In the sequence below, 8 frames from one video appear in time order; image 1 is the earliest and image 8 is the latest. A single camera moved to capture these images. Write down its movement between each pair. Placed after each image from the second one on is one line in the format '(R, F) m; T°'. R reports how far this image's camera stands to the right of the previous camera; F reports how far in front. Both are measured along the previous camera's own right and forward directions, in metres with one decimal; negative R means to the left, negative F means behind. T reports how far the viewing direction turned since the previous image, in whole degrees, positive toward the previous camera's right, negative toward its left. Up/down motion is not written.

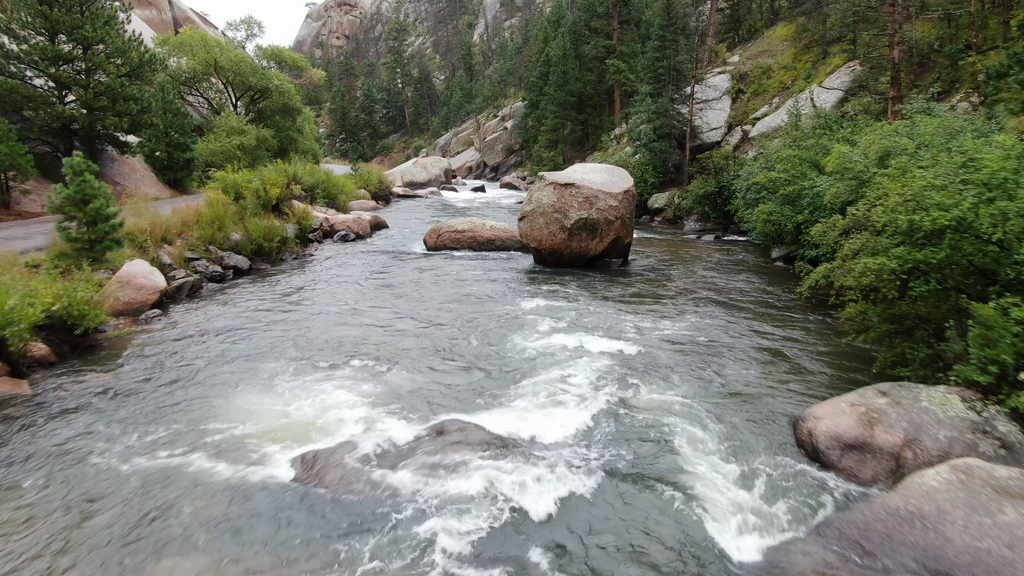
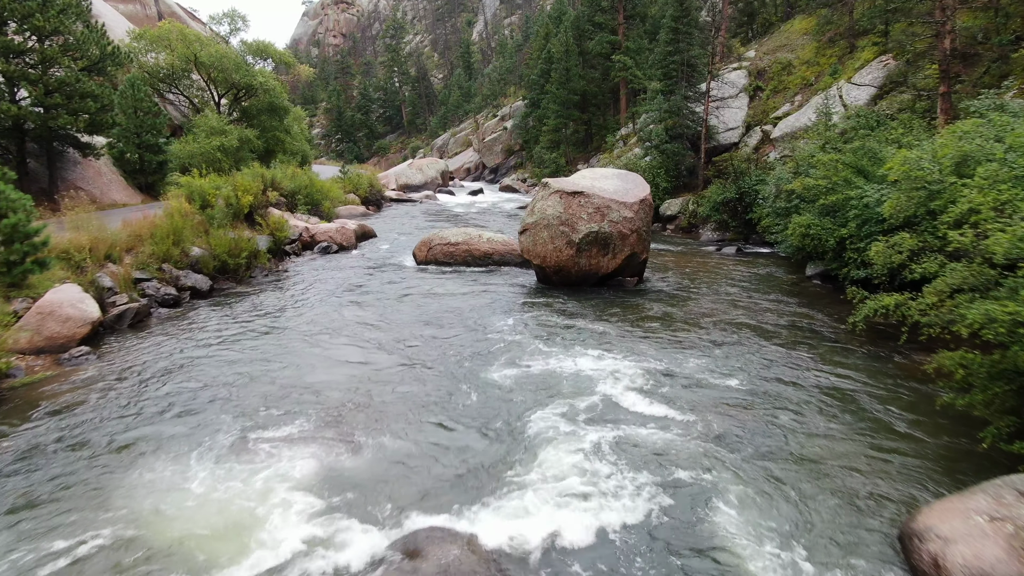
(0.0, +2.0) m; 0°
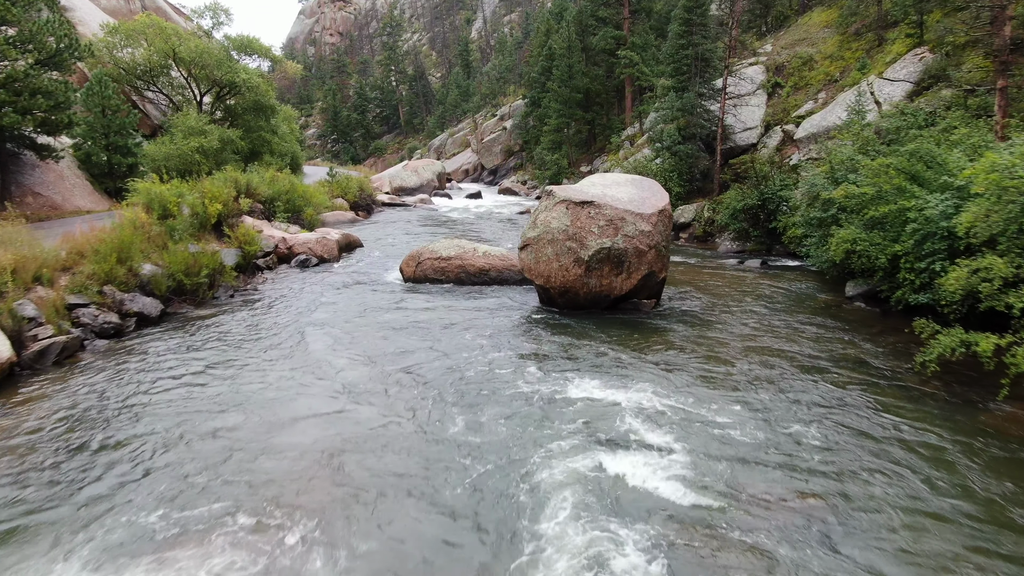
(0.0, +1.8) m; 0°
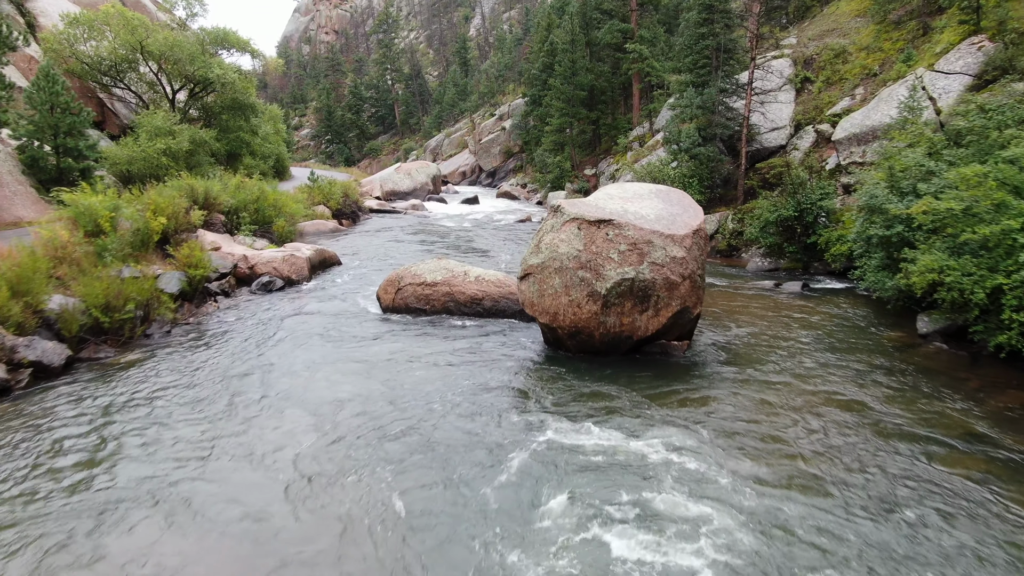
(0.0, +2.4) m; 0°
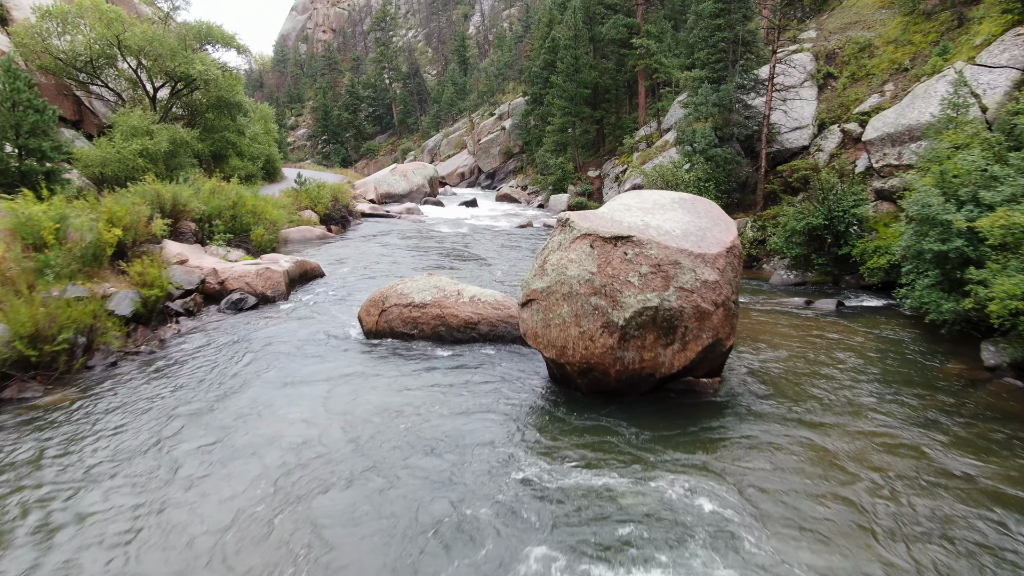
(0.0, +1.5) m; 0°
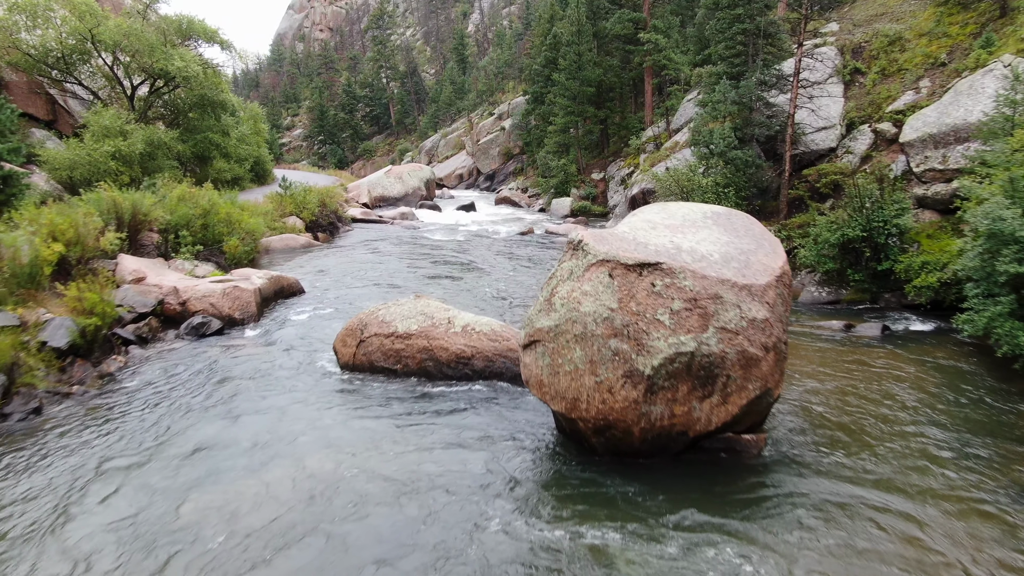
(0.0, +1.5) m; 0°
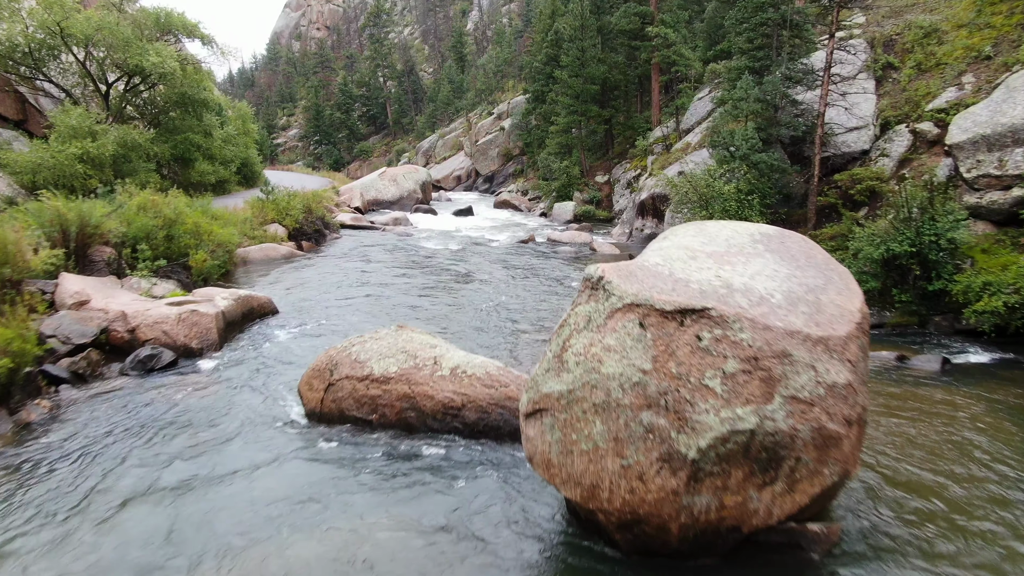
(0.0, +1.5) m; 0°
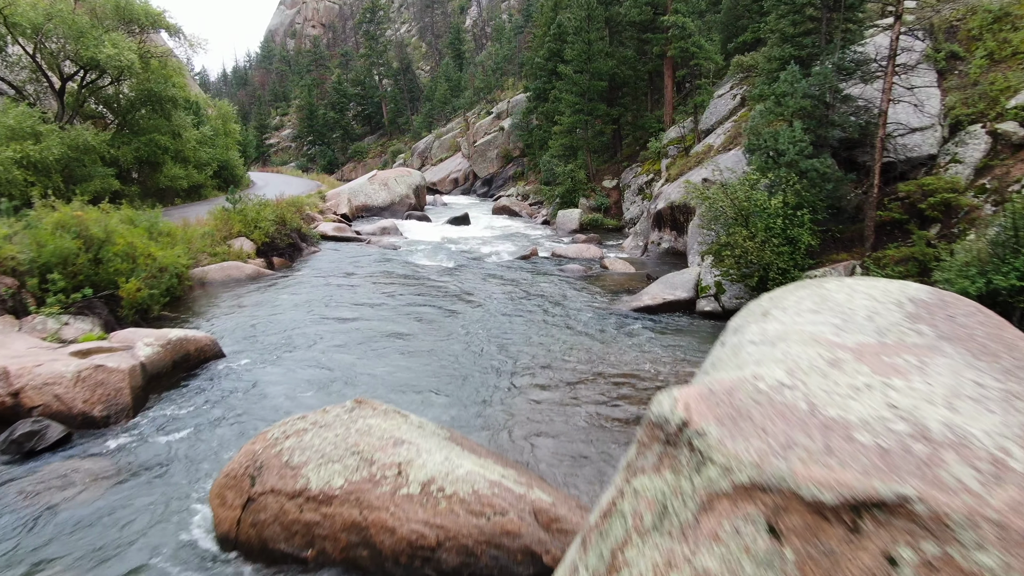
(0.0, +2.3) m; 0°
